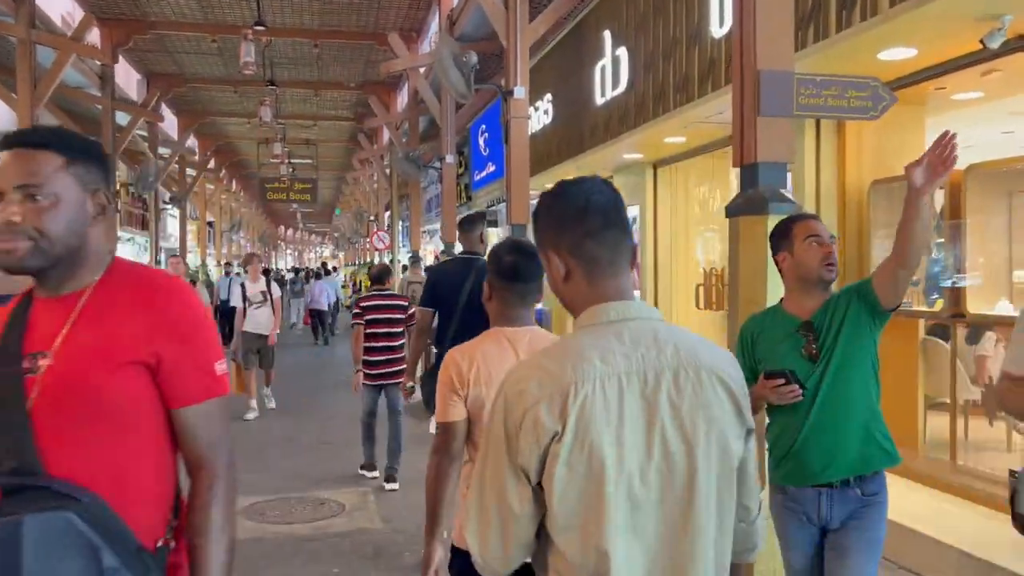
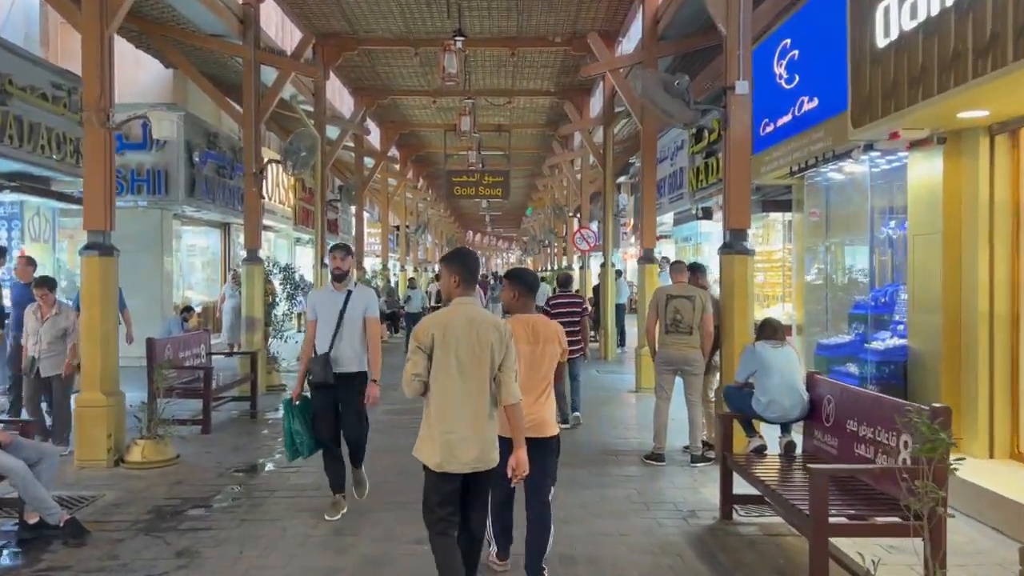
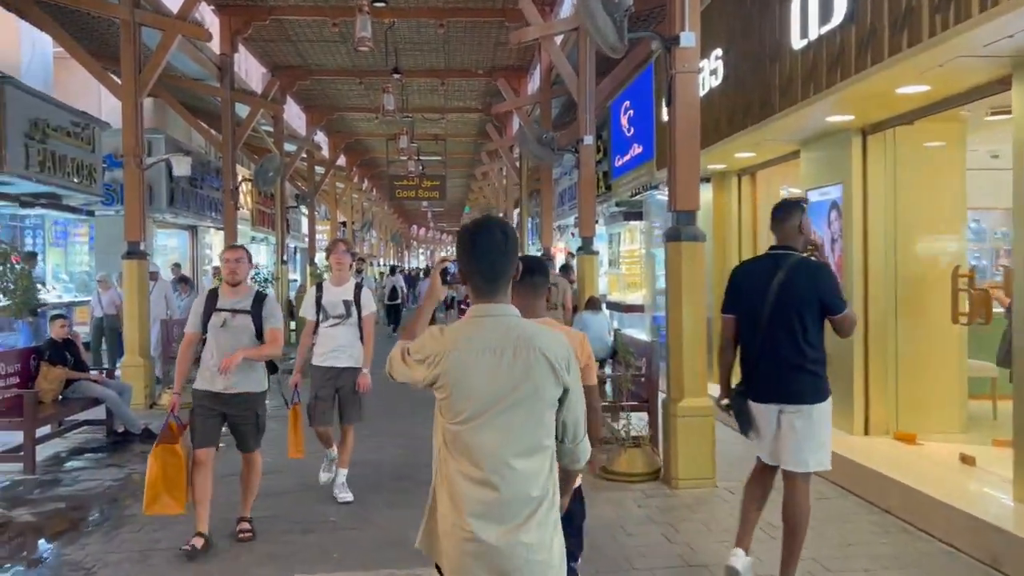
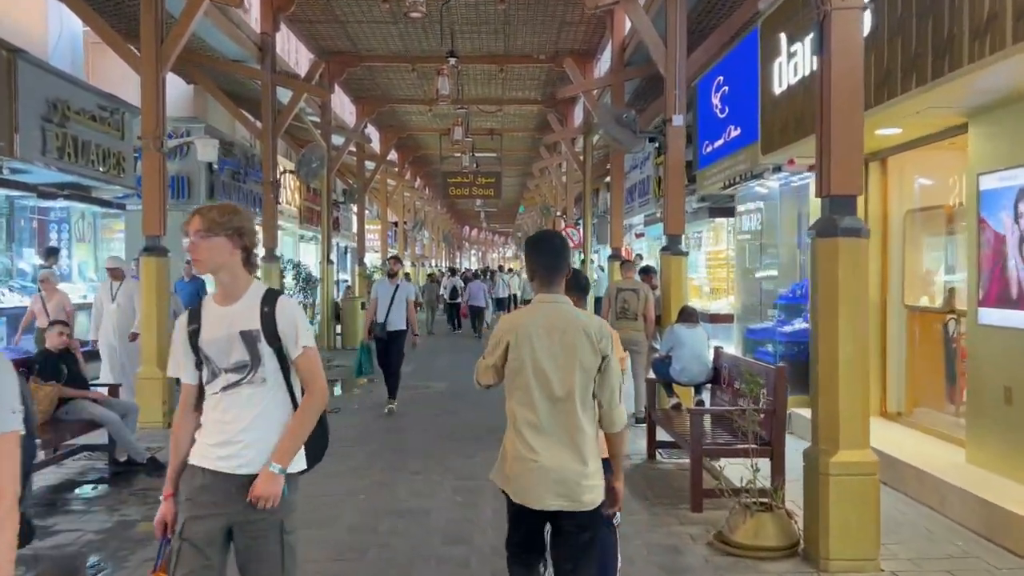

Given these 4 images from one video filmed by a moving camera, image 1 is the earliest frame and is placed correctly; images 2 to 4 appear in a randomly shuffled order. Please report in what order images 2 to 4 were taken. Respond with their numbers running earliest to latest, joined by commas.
3, 4, 2
